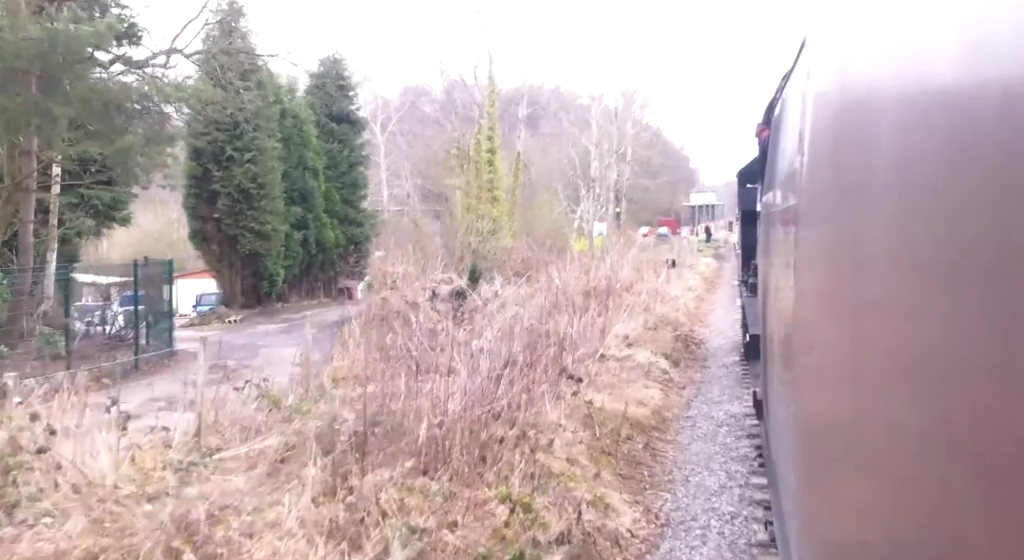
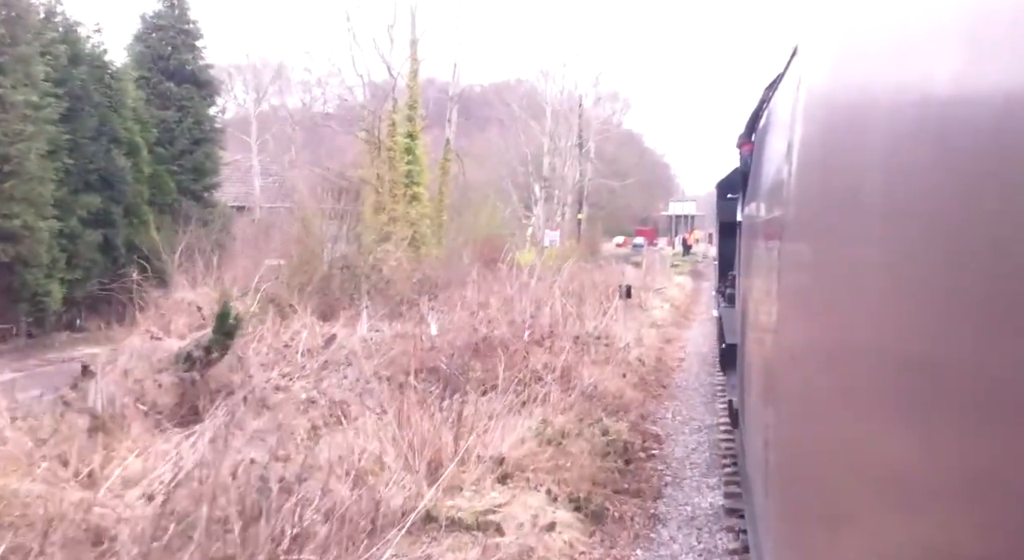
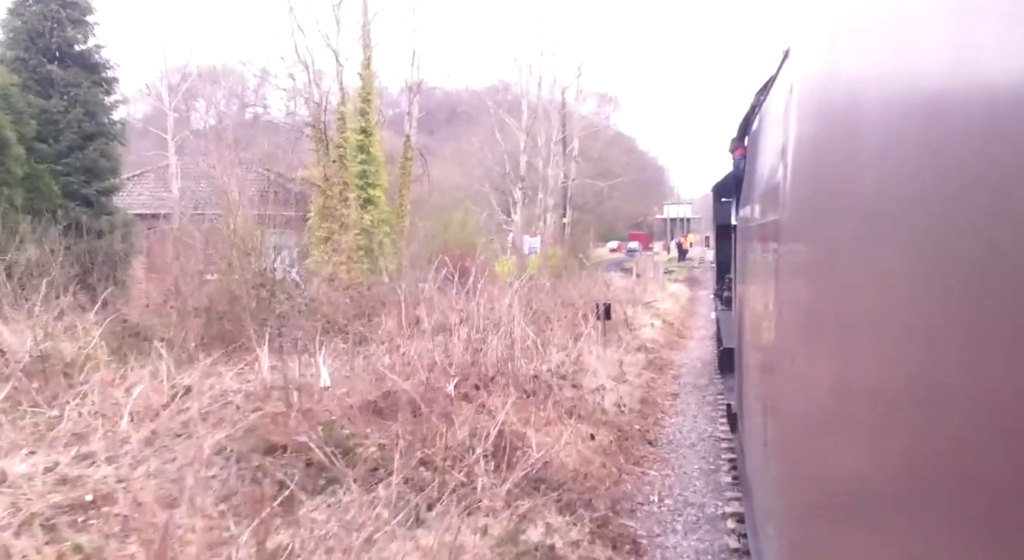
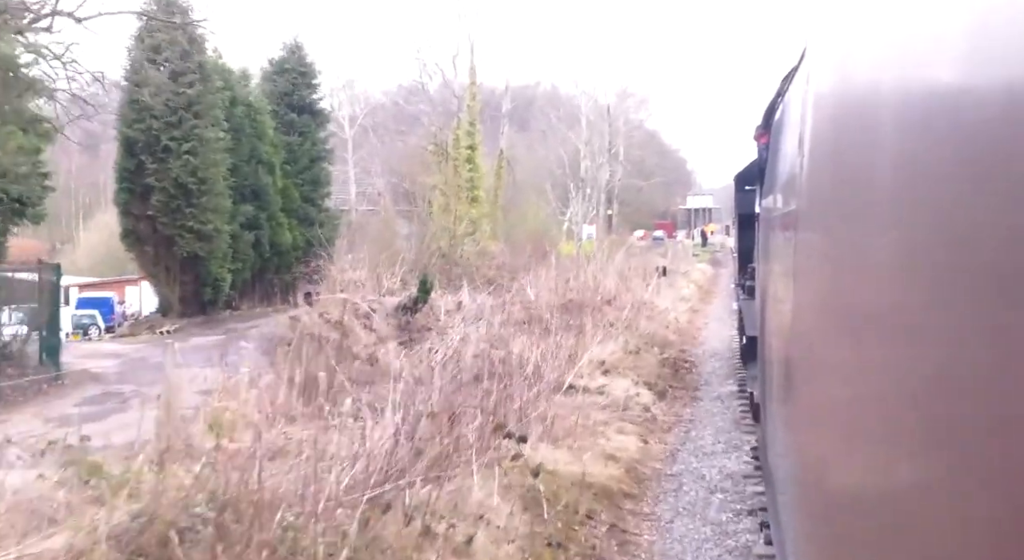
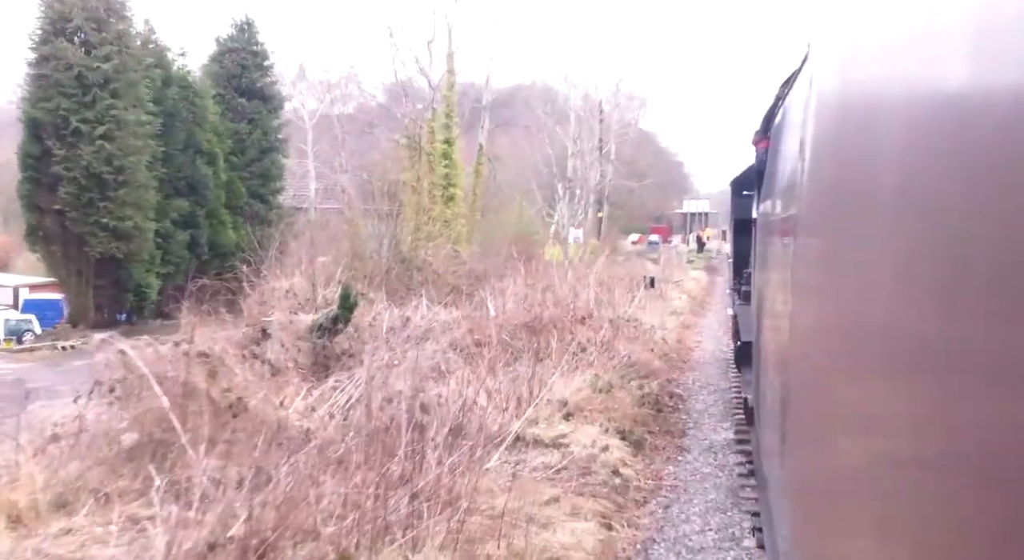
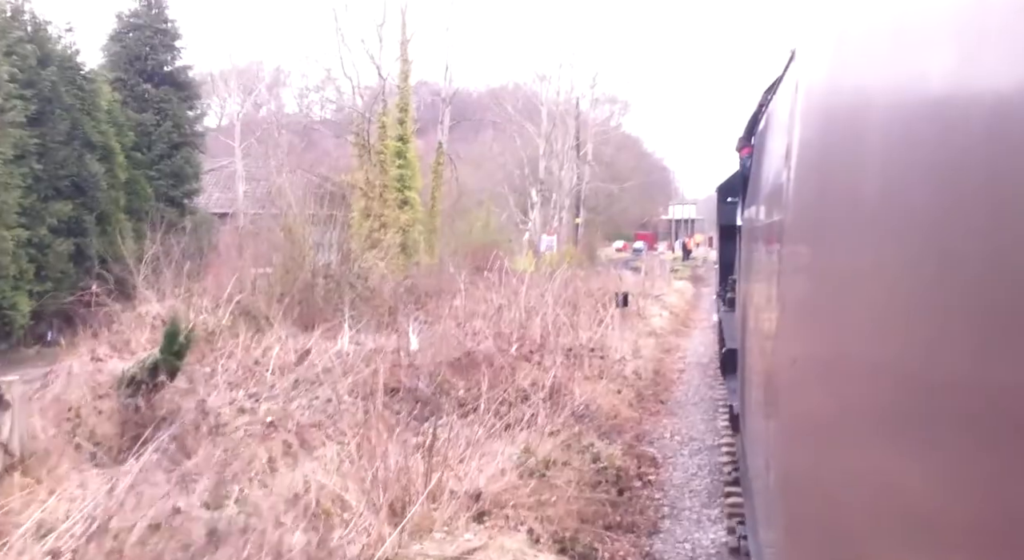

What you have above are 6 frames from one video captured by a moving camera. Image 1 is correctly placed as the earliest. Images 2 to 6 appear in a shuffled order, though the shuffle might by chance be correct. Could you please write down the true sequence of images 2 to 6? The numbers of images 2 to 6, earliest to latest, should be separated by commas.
4, 5, 2, 6, 3
